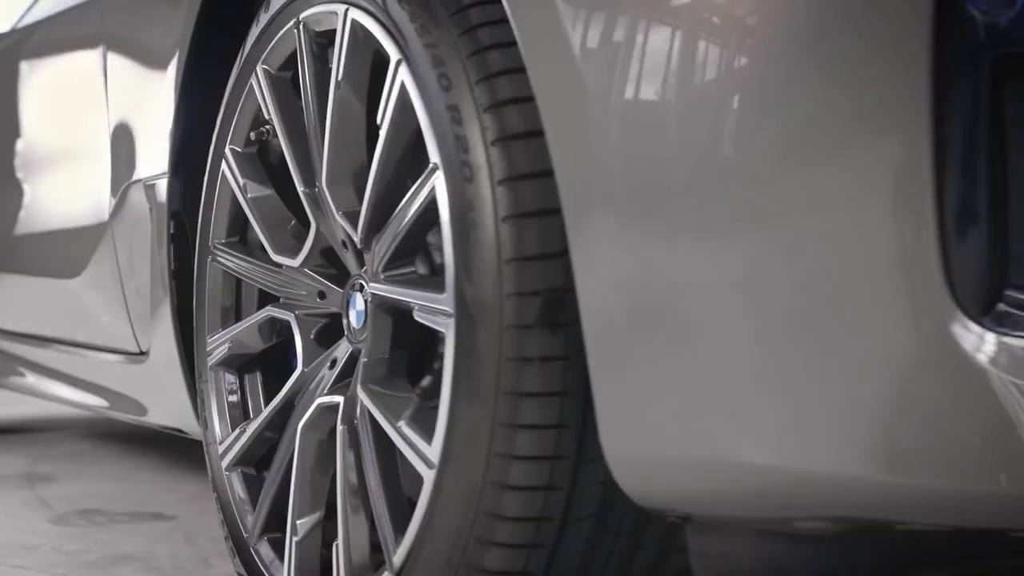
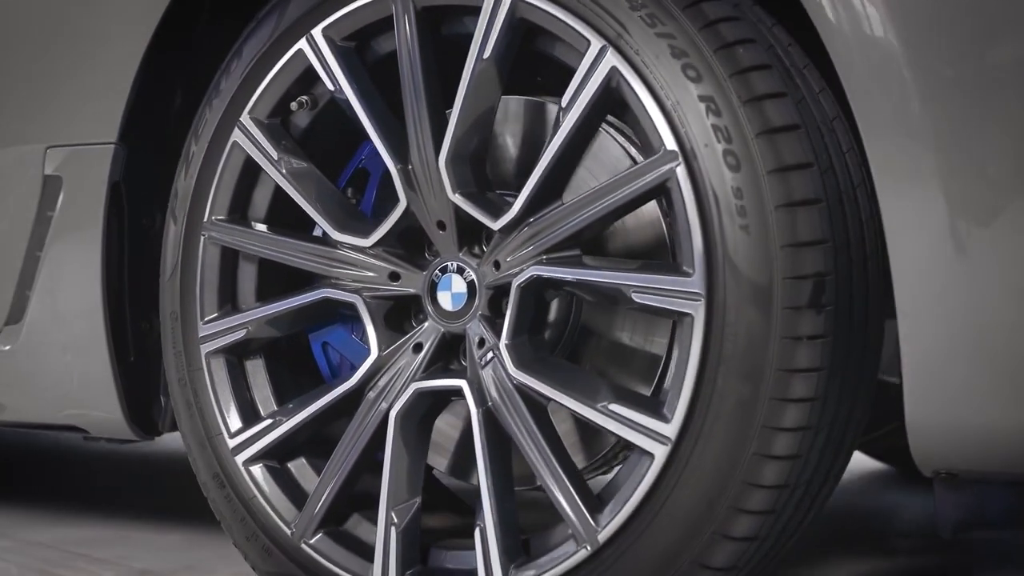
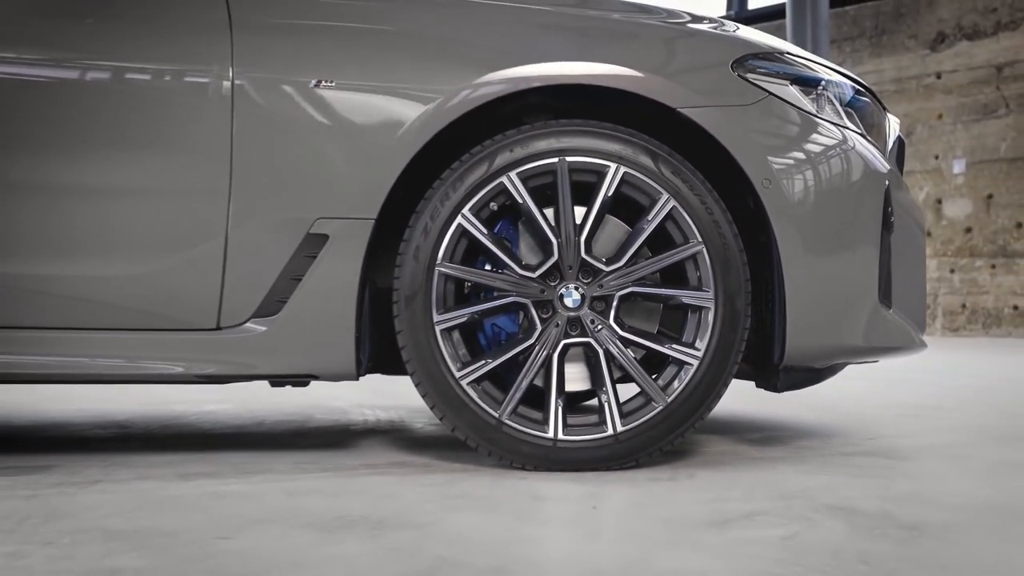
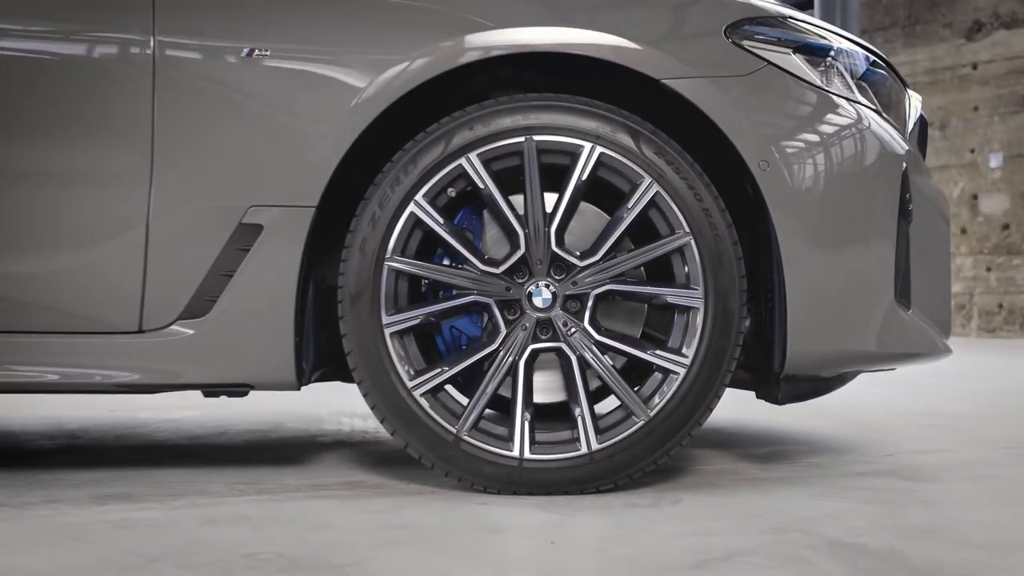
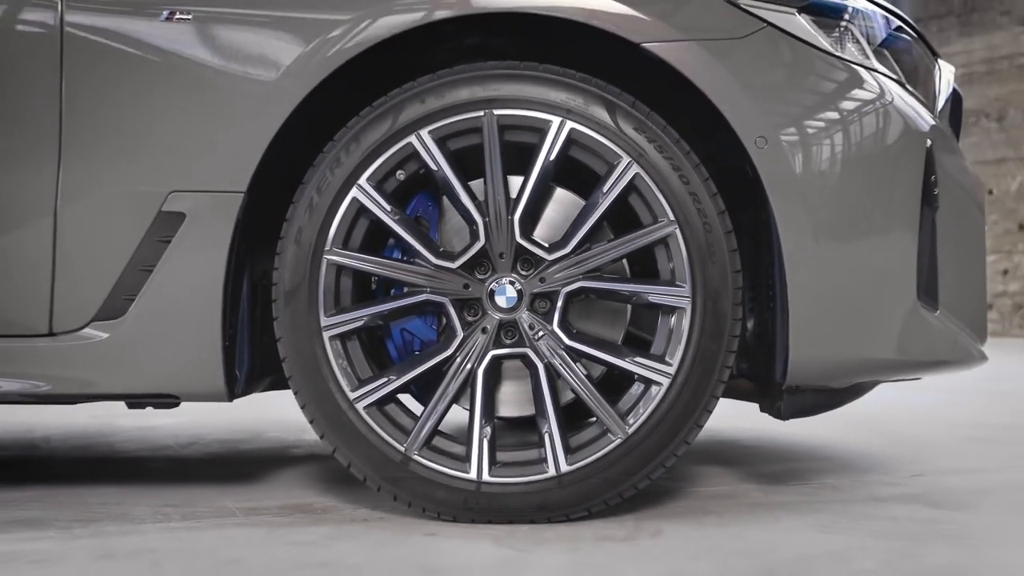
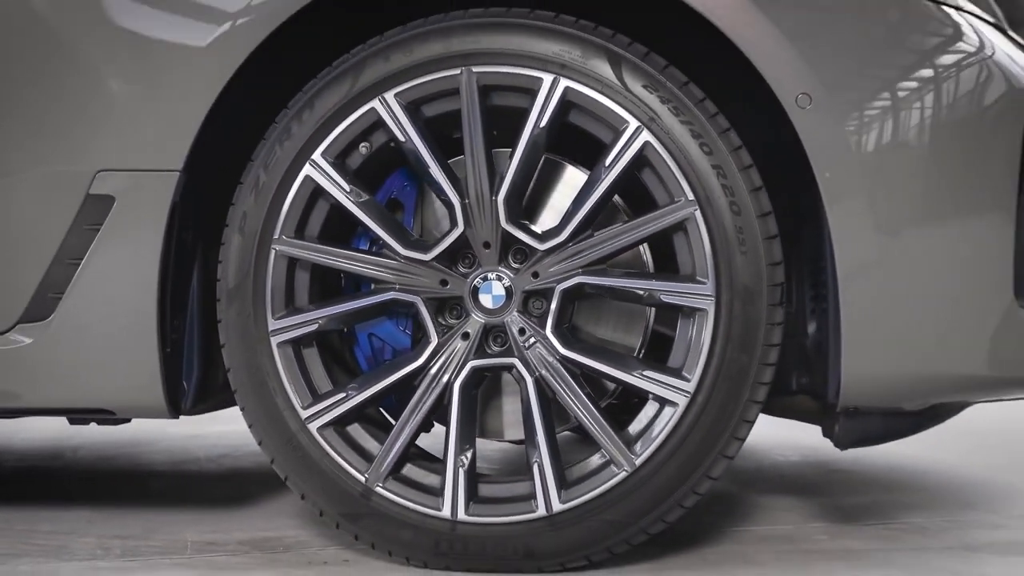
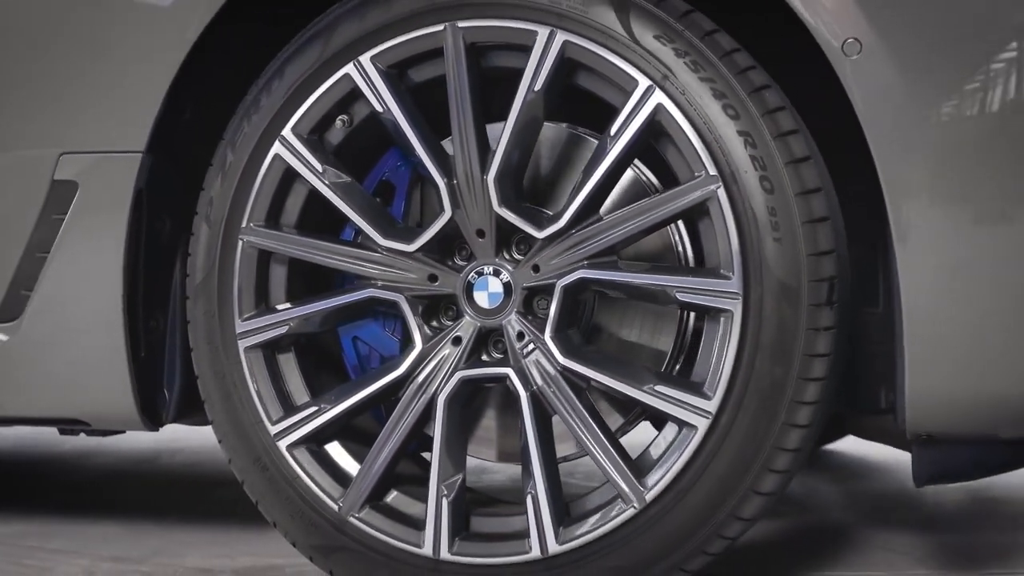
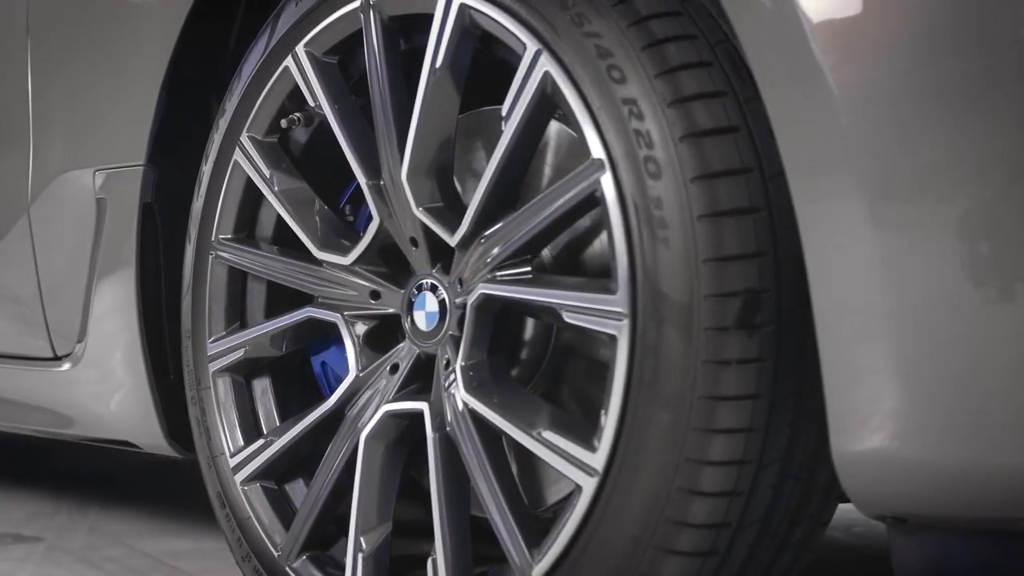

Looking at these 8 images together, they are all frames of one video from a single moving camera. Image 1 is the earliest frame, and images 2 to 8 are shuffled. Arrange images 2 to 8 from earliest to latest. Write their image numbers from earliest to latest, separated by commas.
8, 2, 7, 6, 5, 4, 3
